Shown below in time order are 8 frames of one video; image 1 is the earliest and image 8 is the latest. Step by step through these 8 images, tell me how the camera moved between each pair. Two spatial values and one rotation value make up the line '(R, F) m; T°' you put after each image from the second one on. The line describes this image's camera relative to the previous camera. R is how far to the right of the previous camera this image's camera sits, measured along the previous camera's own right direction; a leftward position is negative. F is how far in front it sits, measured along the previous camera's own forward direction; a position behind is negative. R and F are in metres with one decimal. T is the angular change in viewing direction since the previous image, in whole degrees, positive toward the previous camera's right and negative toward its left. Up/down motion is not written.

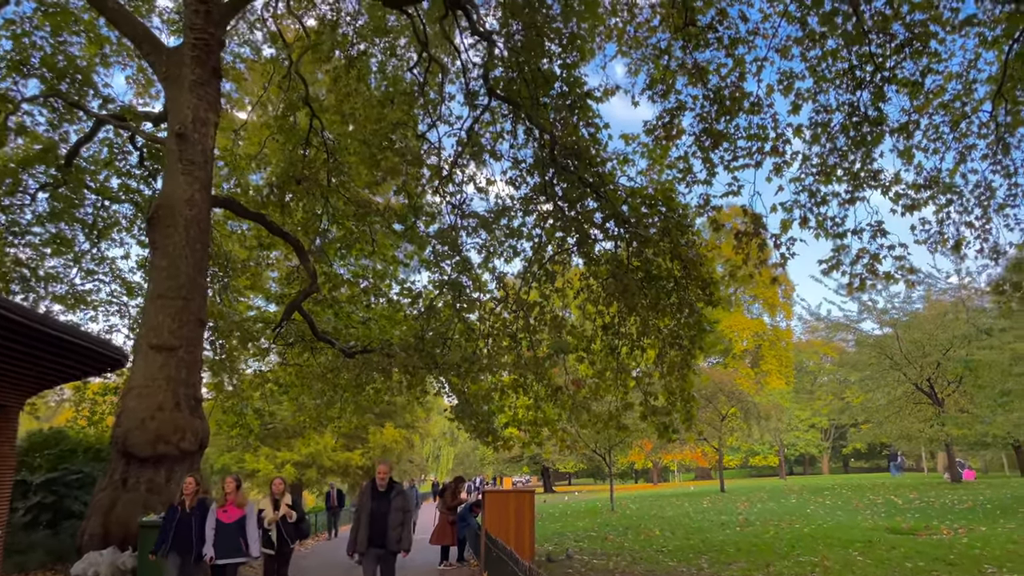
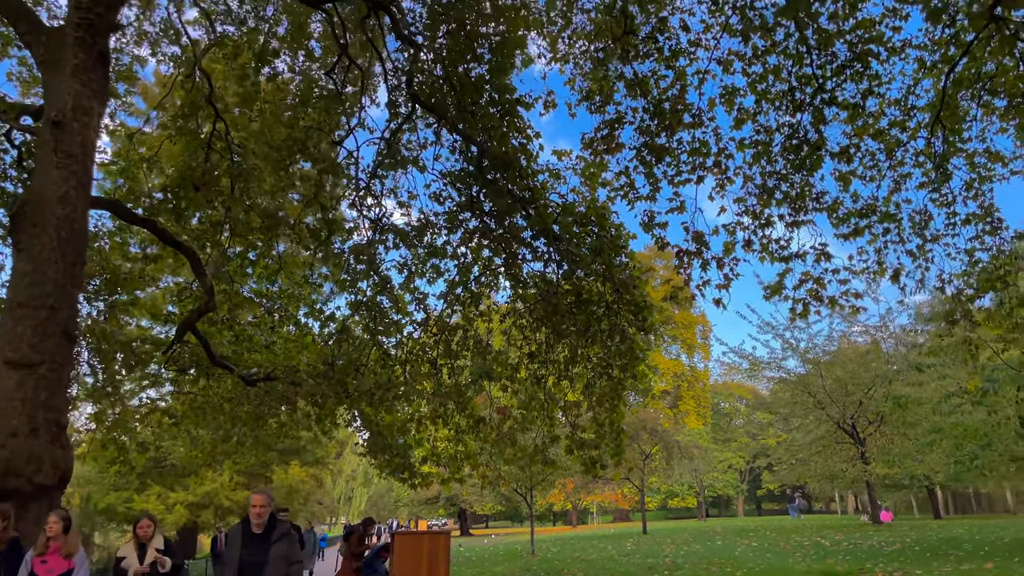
(0.0, +0.9) m; +6°
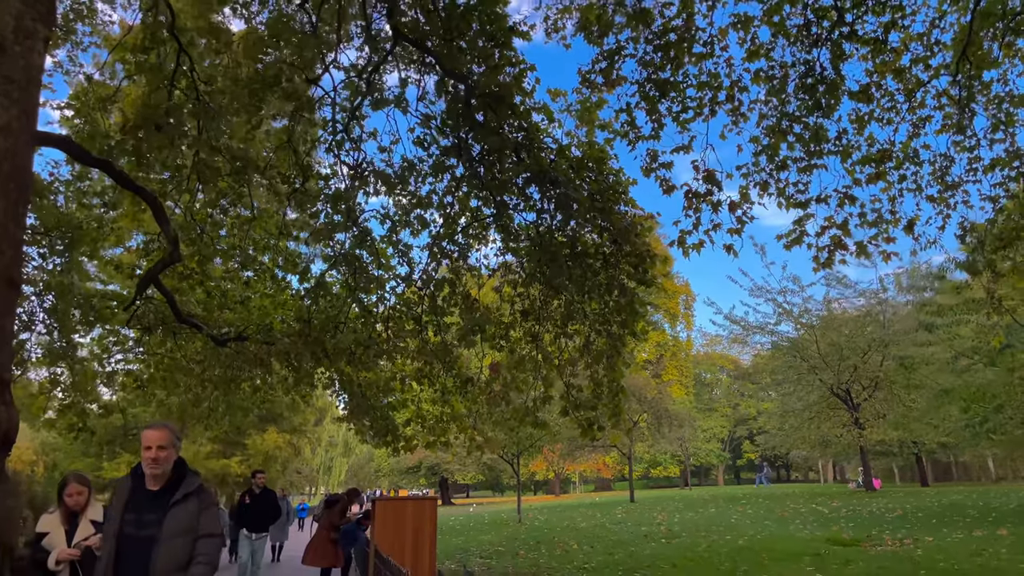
(-0.1, +0.8) m; +1°
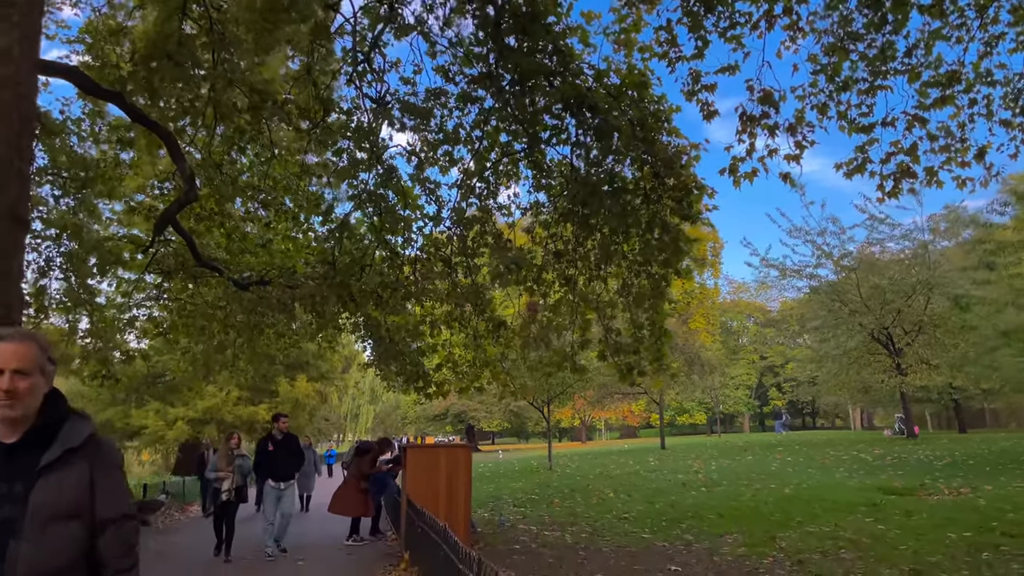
(-0.1, +0.6) m; -2°
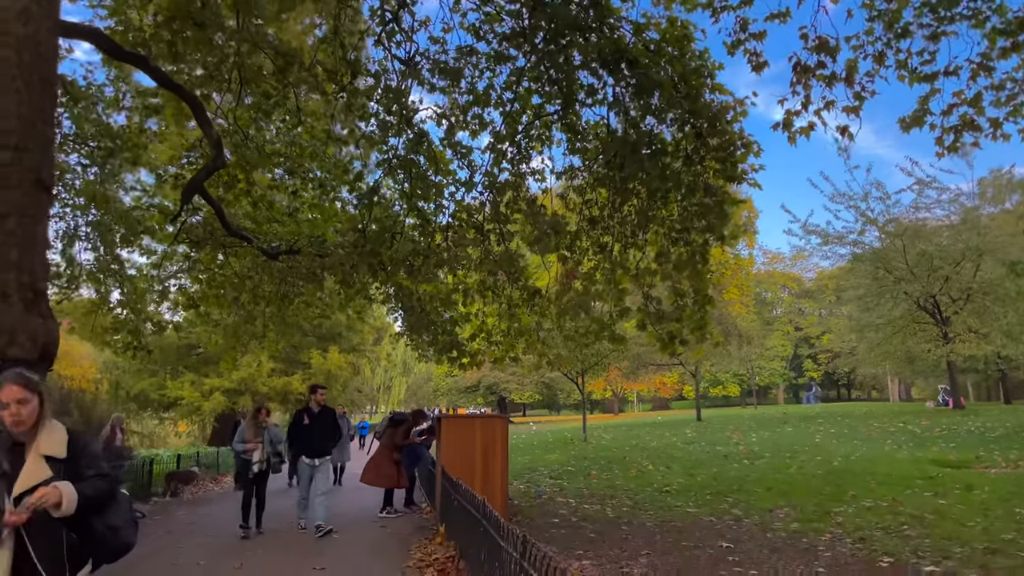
(-0.1, +0.3) m; -2°
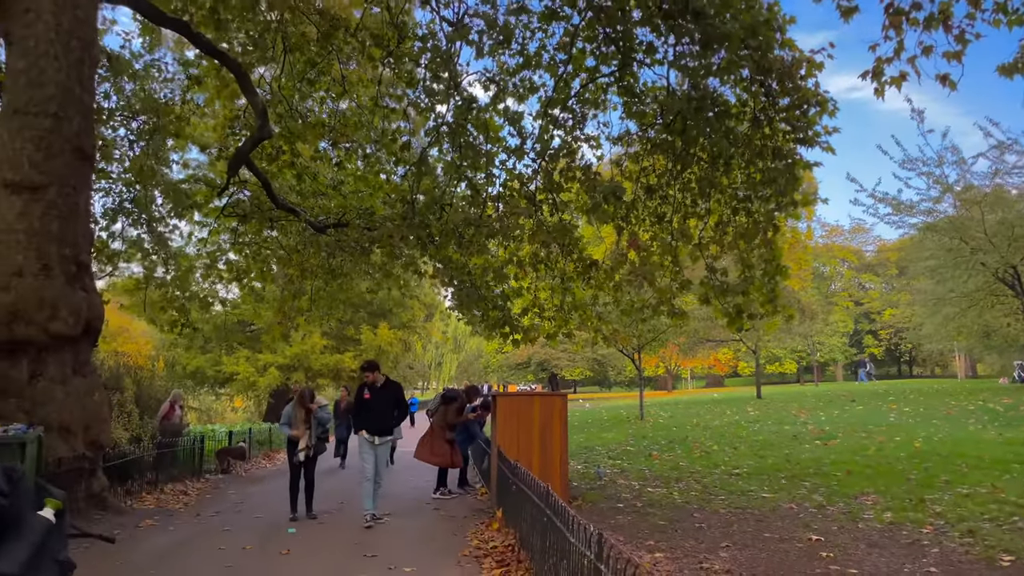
(-0.1, +0.5) m; -4°
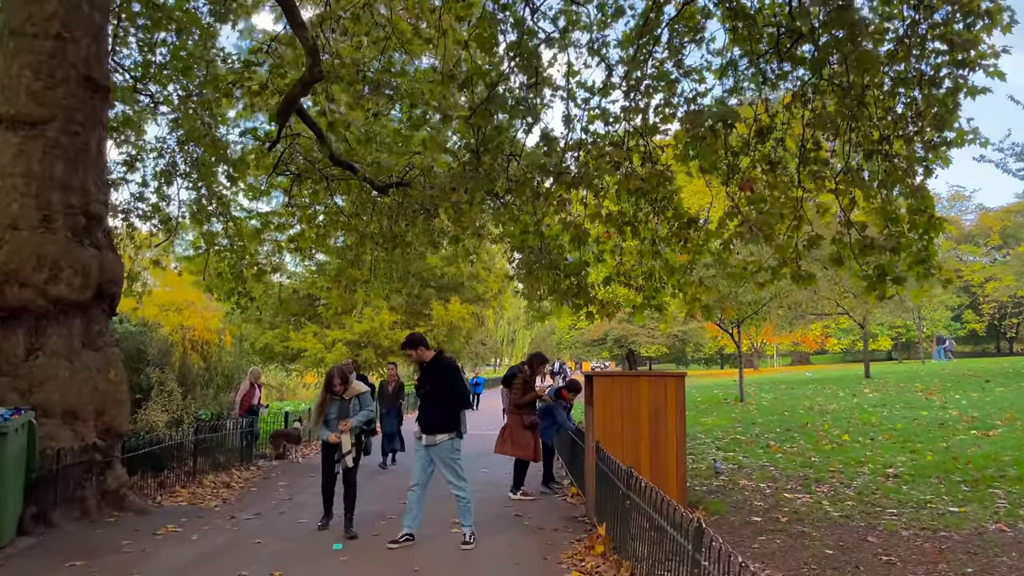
(-0.2, +1.4) m; -5°
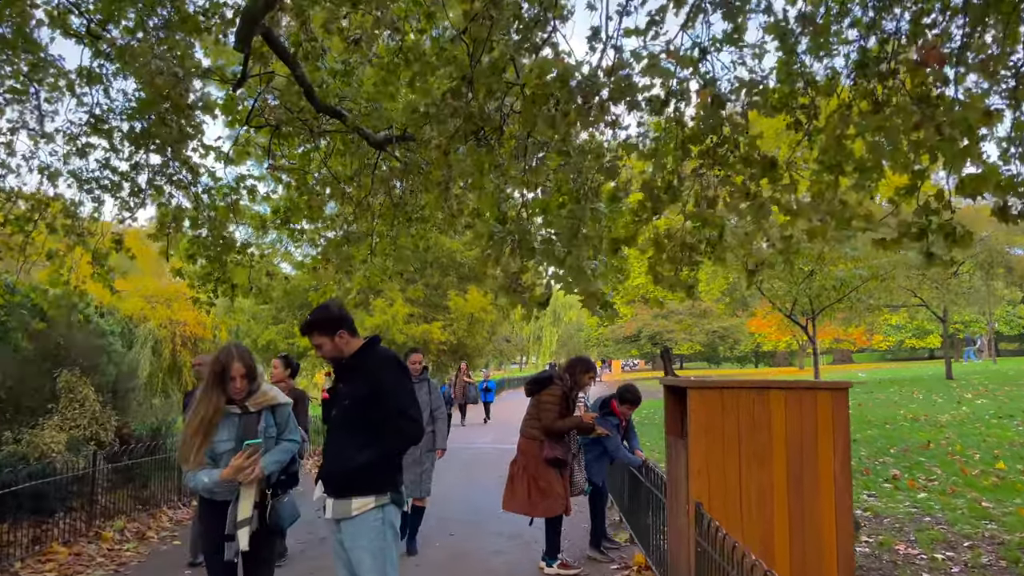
(0.0, +2.2) m; -2°
